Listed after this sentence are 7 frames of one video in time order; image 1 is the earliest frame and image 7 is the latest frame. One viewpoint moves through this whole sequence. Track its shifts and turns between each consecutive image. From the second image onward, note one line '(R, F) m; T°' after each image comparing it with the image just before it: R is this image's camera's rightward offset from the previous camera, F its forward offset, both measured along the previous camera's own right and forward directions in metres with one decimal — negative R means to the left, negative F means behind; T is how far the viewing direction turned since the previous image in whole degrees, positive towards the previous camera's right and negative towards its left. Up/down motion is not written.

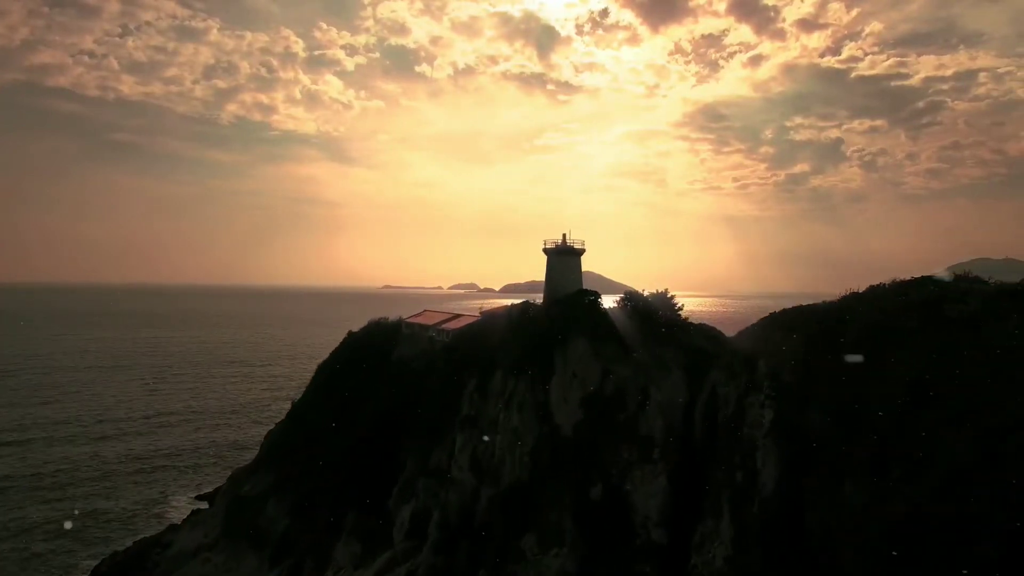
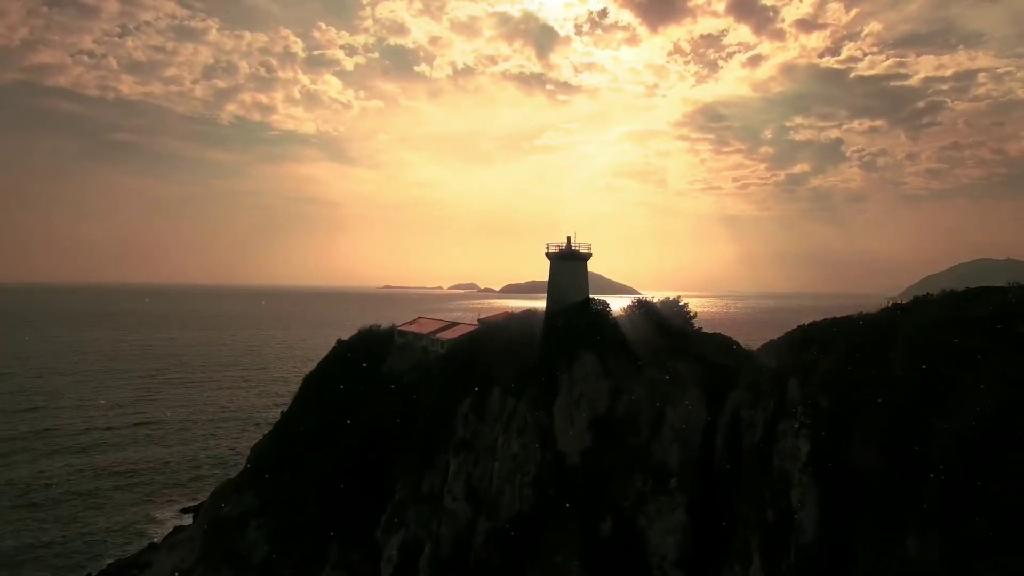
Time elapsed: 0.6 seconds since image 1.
(-0.2, +1.4) m; 0°
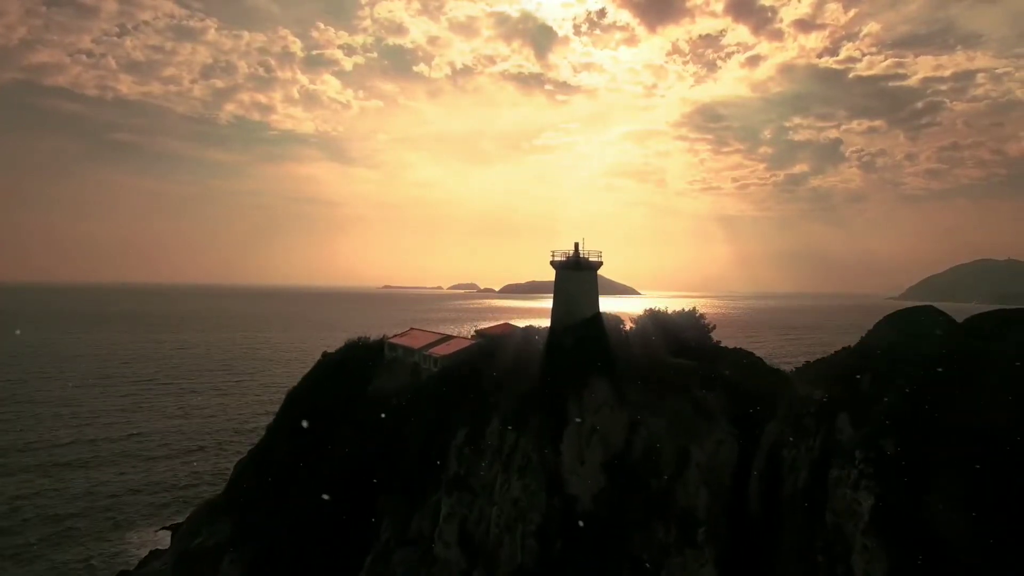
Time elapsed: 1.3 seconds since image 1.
(-0.3, +1.3) m; 0°
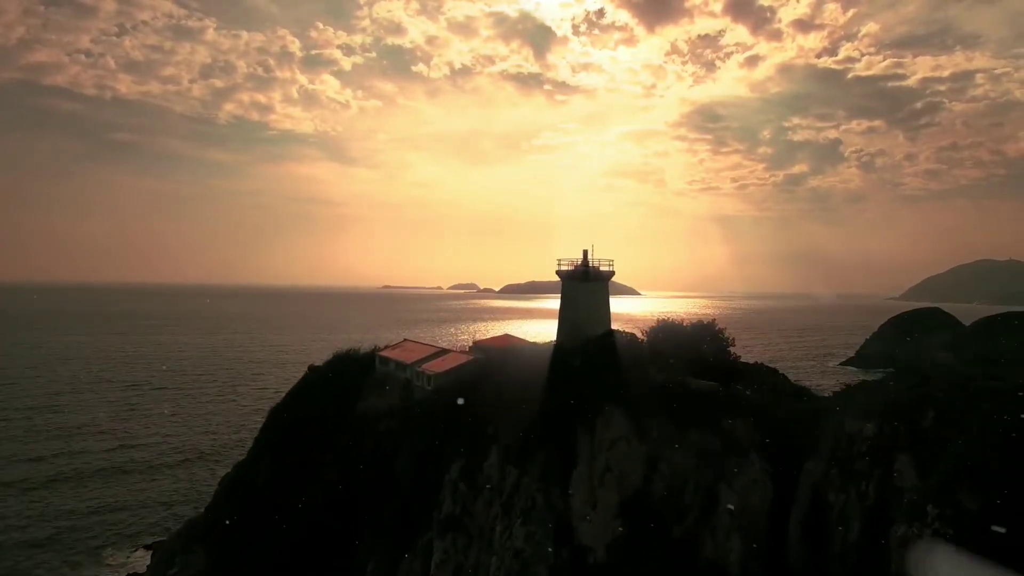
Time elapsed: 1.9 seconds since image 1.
(-0.5, +0.7) m; 0°
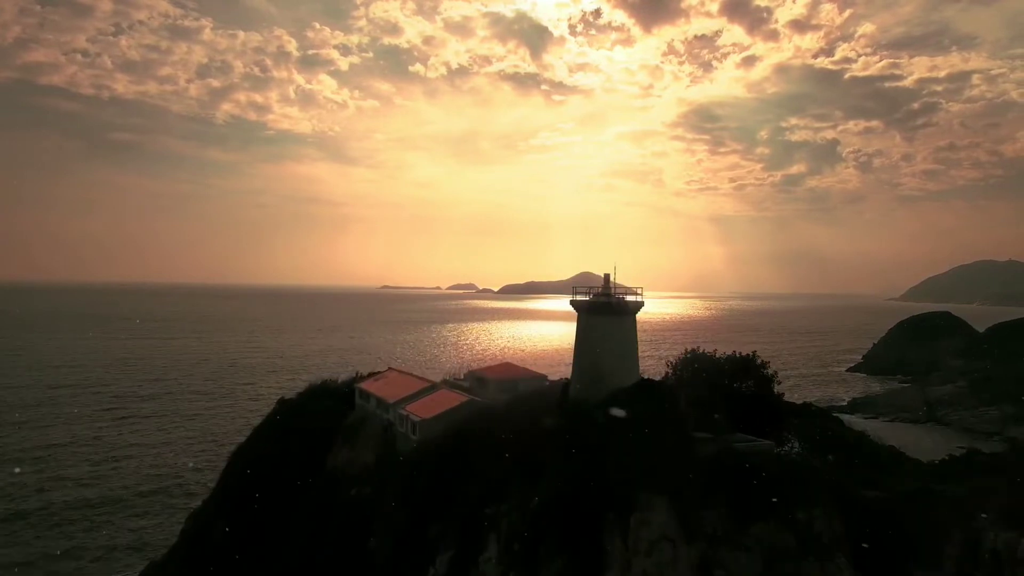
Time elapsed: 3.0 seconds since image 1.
(-1.2, +0.9) m; 0°
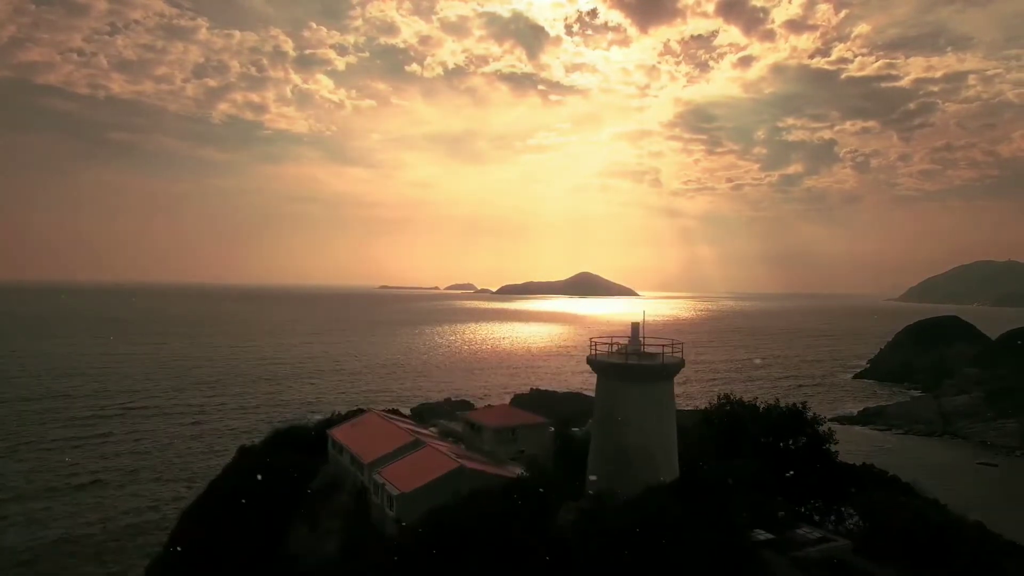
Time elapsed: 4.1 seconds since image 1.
(-0.7, +1.8) m; 0°
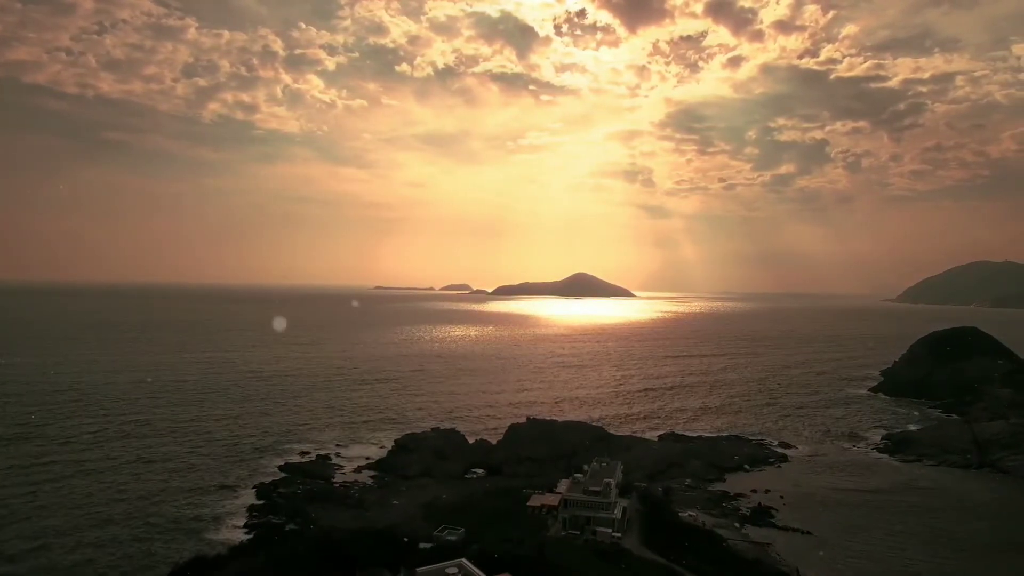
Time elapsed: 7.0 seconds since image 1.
(-0.1, +5.7) m; +1°
